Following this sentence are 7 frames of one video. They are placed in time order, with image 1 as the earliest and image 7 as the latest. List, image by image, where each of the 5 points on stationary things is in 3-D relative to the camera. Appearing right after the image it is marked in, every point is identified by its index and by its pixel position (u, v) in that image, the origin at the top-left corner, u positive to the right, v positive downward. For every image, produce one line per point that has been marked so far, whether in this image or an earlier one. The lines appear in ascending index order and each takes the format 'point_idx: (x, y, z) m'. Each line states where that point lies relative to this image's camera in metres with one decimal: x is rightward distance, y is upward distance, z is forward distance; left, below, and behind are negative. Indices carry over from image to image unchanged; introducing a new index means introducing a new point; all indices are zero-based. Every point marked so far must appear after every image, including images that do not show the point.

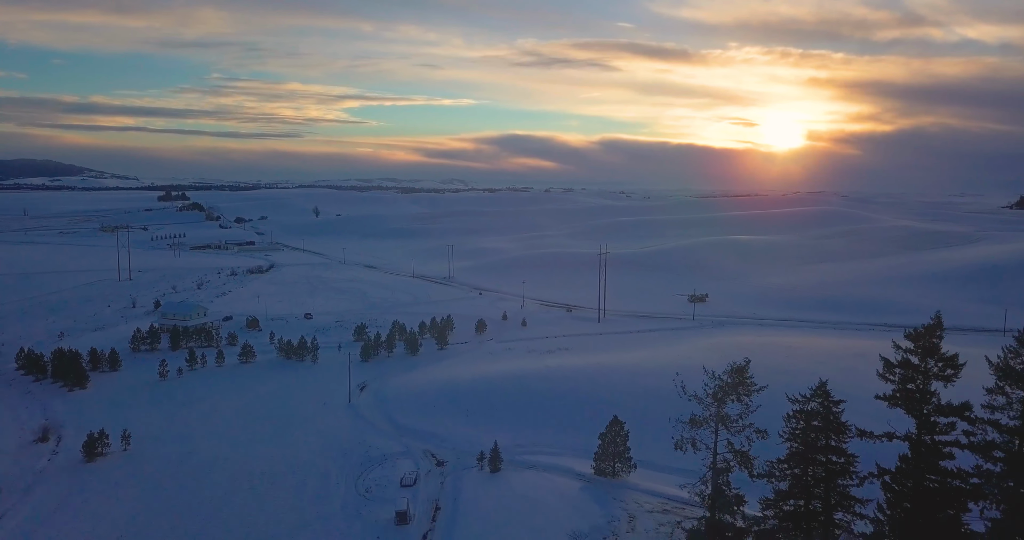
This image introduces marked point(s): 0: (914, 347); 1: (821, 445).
0: (+7.6, -1.5, +12.2) m
1: (+6.3, -3.6, +12.6) m
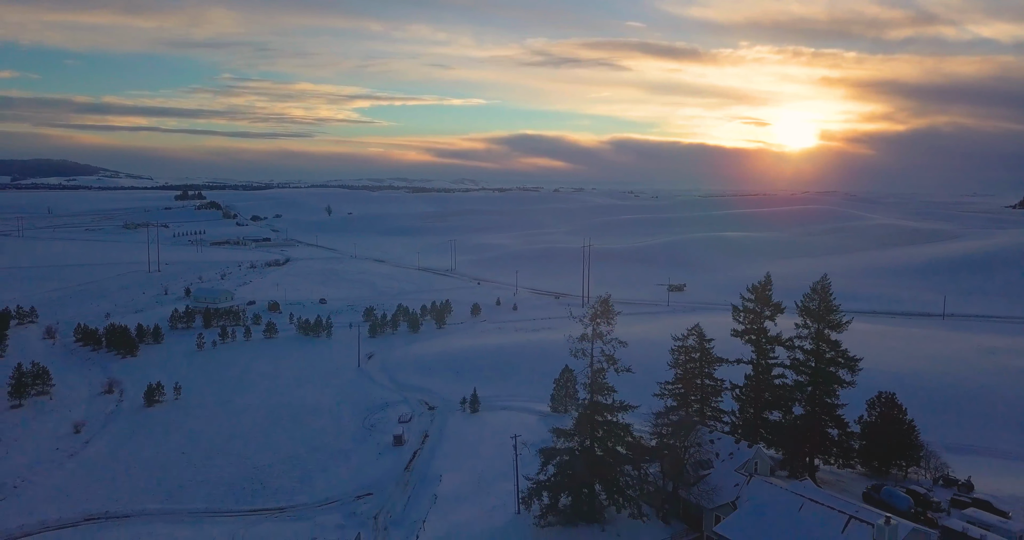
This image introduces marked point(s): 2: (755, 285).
0: (+6.5, -0.8, +17.4) m
1: (+5.2, -2.9, +17.8) m
2: (+6.5, -0.5, +17.7) m
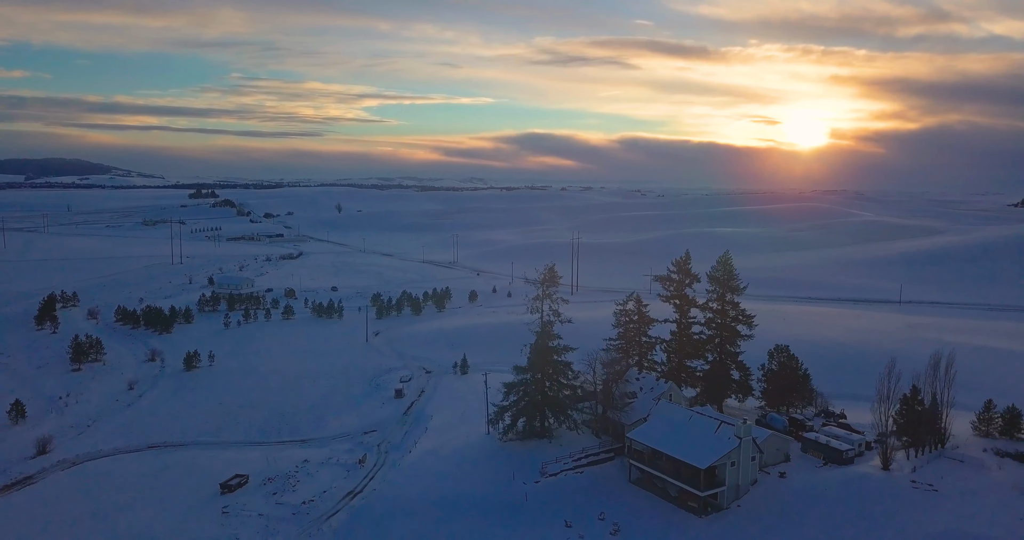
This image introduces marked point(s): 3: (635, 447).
0: (+5.6, -0.1, +22.1) m
1: (+4.3, -2.2, +22.5) m
2: (+5.6, +0.3, +22.3) m
3: (+3.3, -4.8, +18.1) m
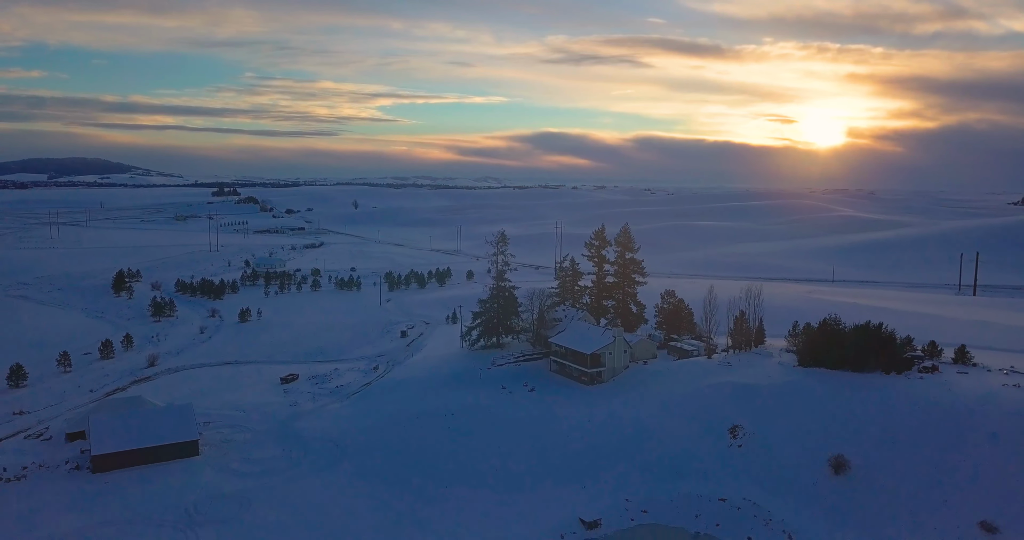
0: (+4.1, +1.5, +31.5) m
1: (+2.8, -0.6, +32.0) m
2: (+4.1, +1.9, +31.8) m
3: (+1.7, -3.3, +27.5) m
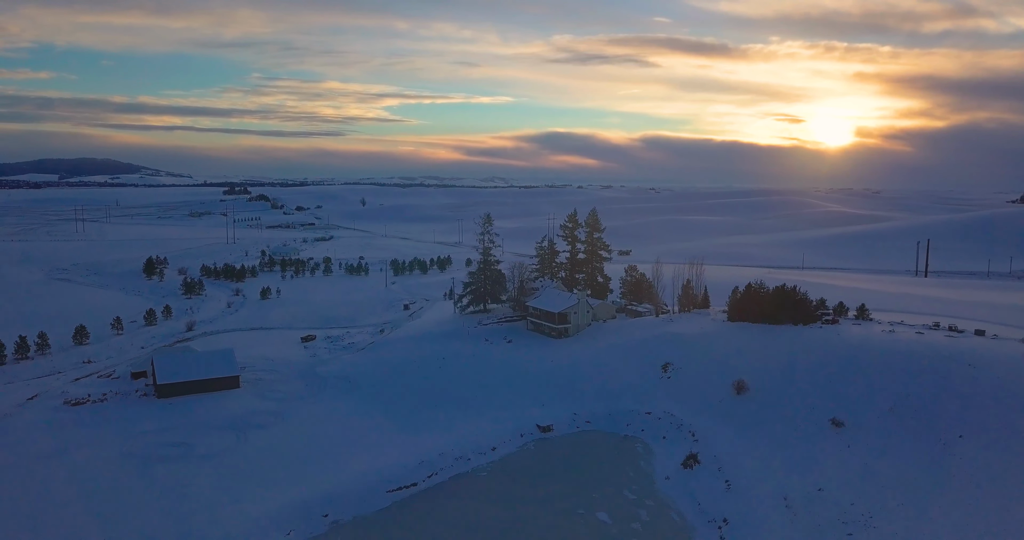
0: (+3.3, +2.7, +36.8) m
1: (+1.9, +0.7, +37.3) m
2: (+3.3, +3.1, +37.1) m
3: (+0.9, -2.0, +32.9) m
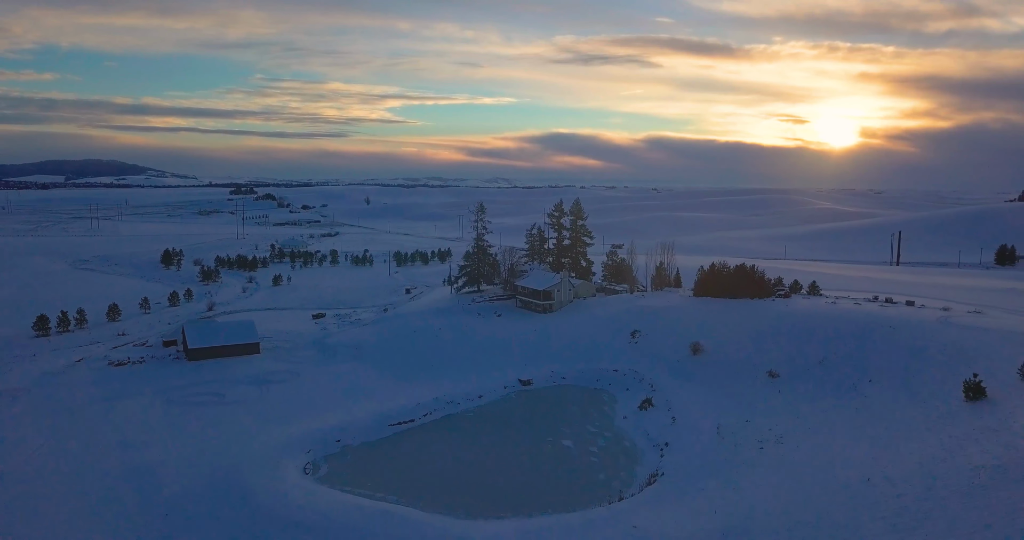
0: (+2.8, +3.7, +40.4) m
1: (+1.4, +1.6, +40.9) m
2: (+2.8, +4.0, +40.7) m
3: (+0.3, -1.1, +36.5) m
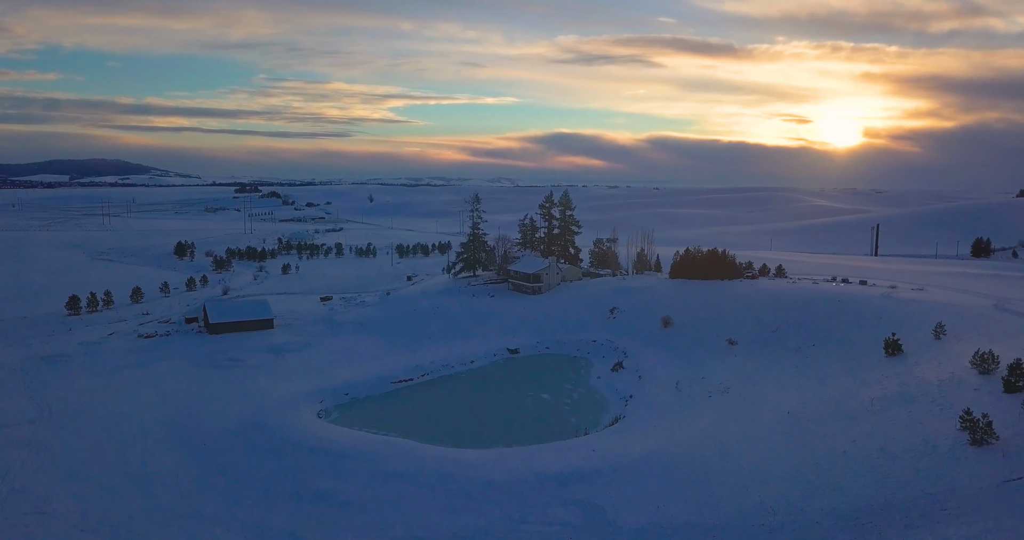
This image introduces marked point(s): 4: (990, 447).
0: (+2.3, +4.5, +43.5) m
1: (+1.0, +2.5, +43.9) m
2: (+2.3, +4.9, +43.7) m
3: (-0.1, -0.2, +39.5) m
4: (+9.5, -3.5, +13.1) m
